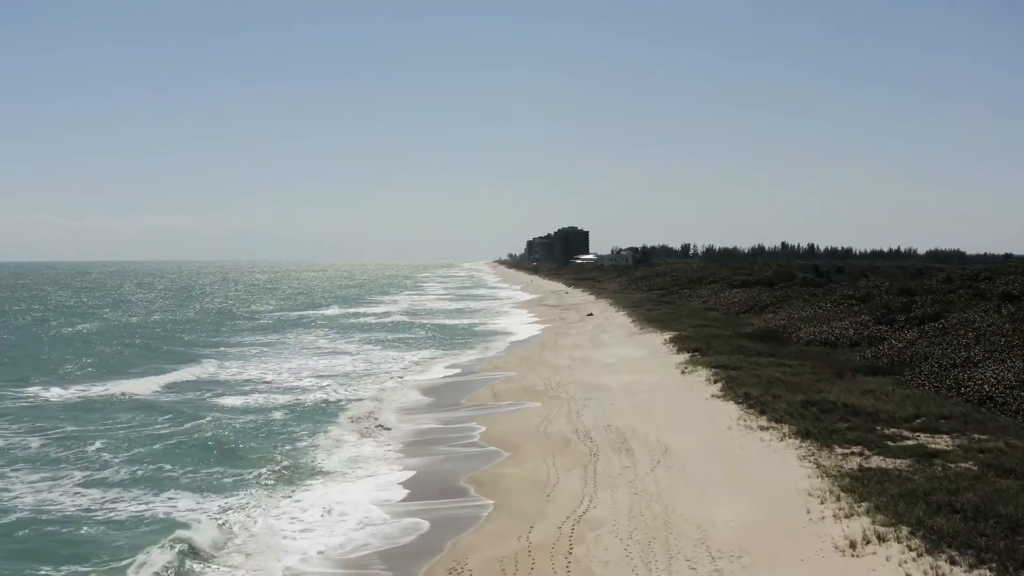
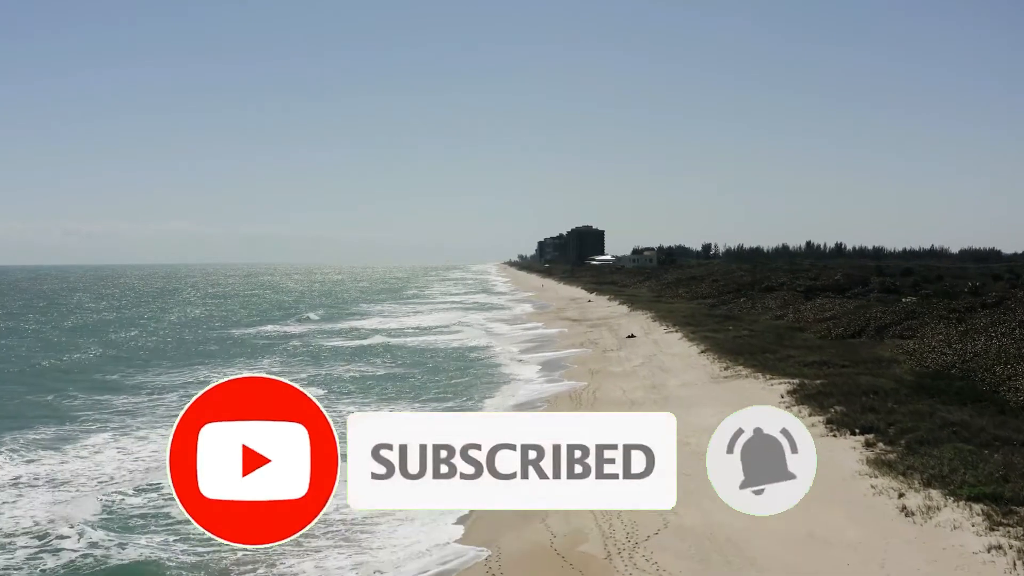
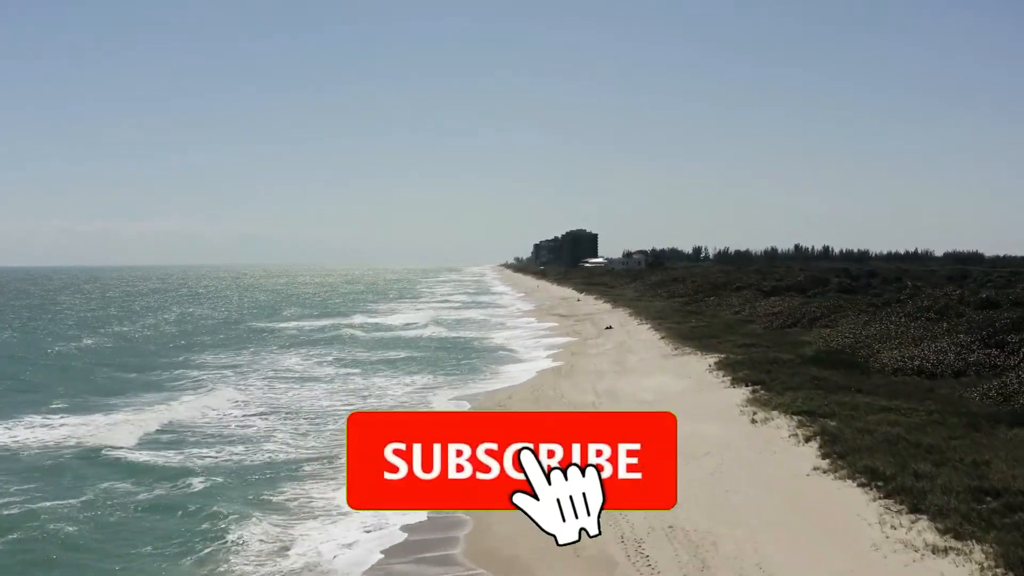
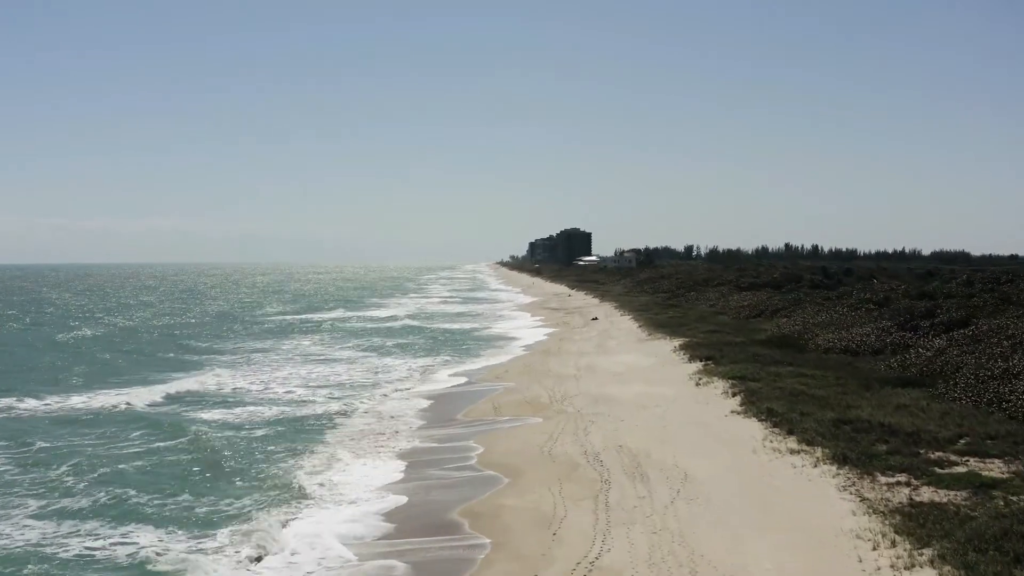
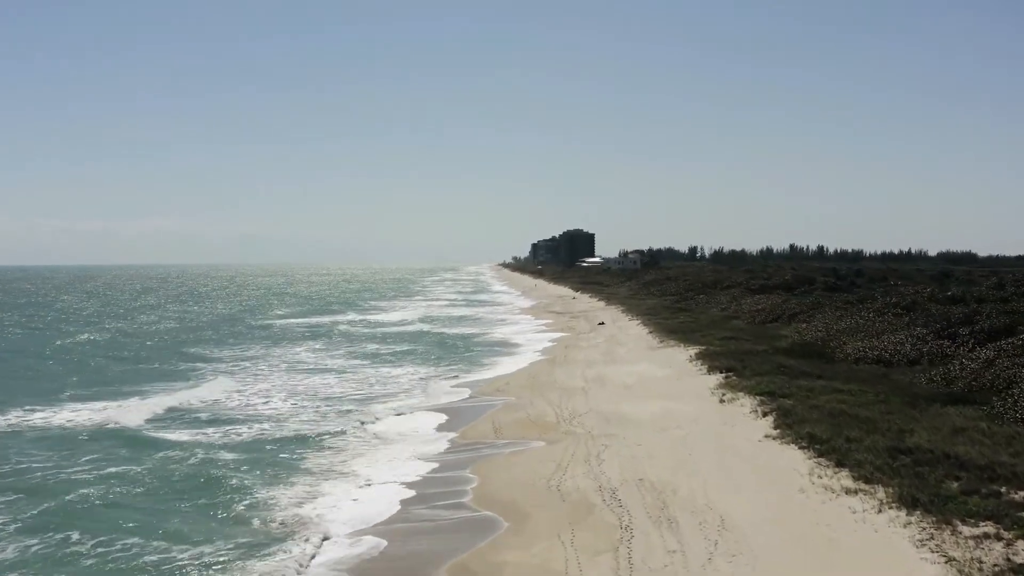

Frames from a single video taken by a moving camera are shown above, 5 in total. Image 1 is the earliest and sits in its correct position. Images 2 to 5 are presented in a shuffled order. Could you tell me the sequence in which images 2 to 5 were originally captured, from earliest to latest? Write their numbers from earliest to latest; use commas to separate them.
4, 5, 3, 2
